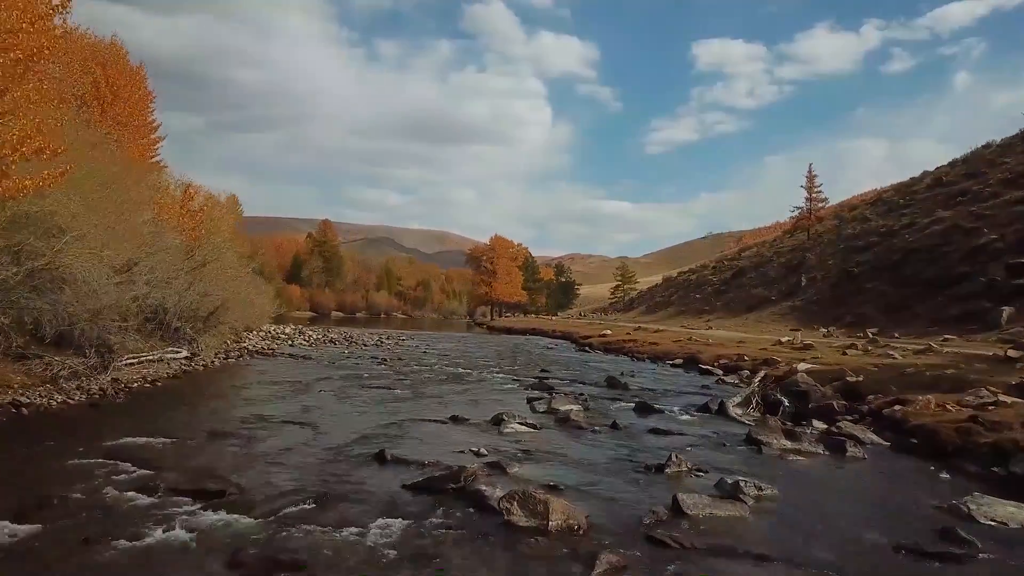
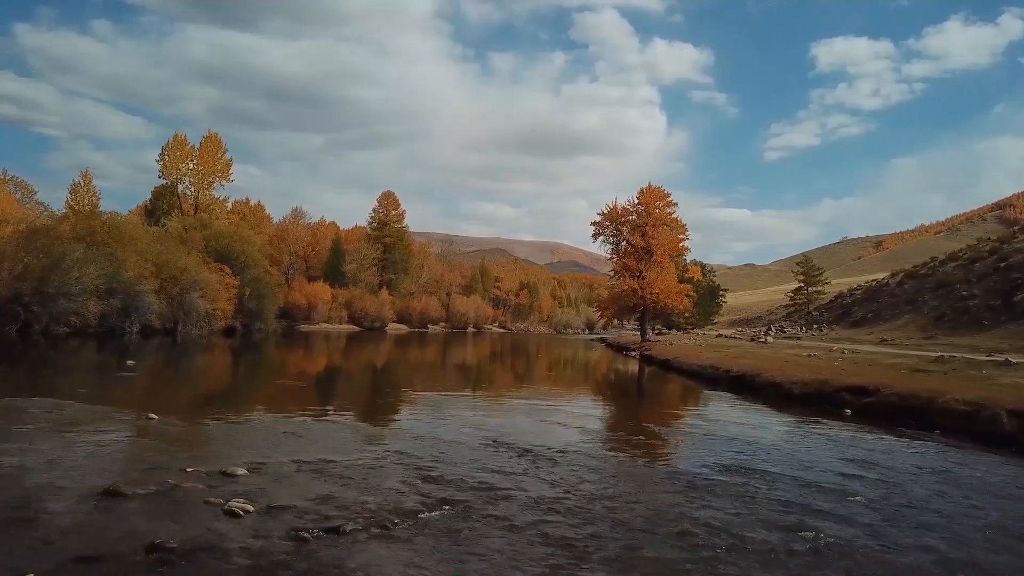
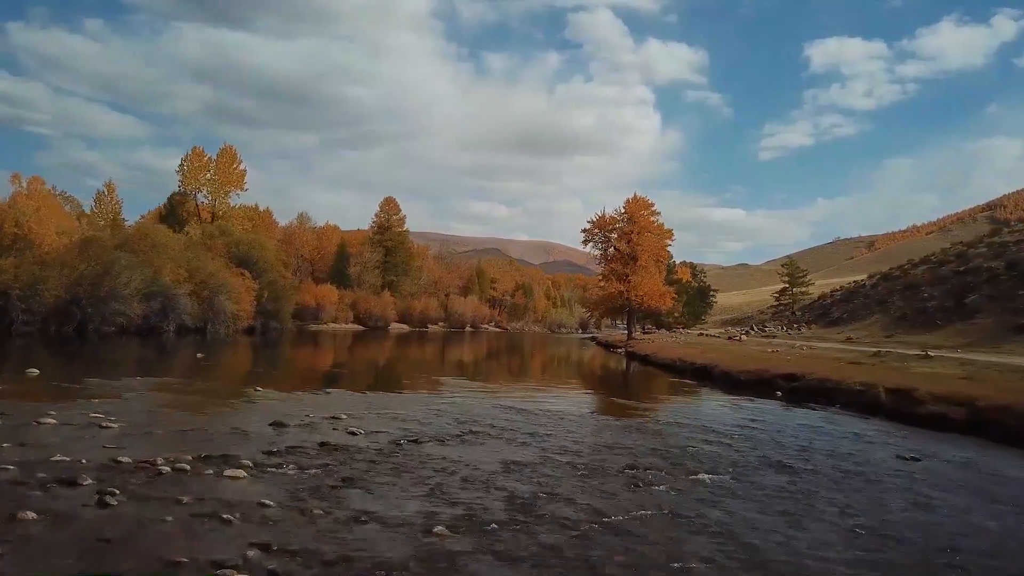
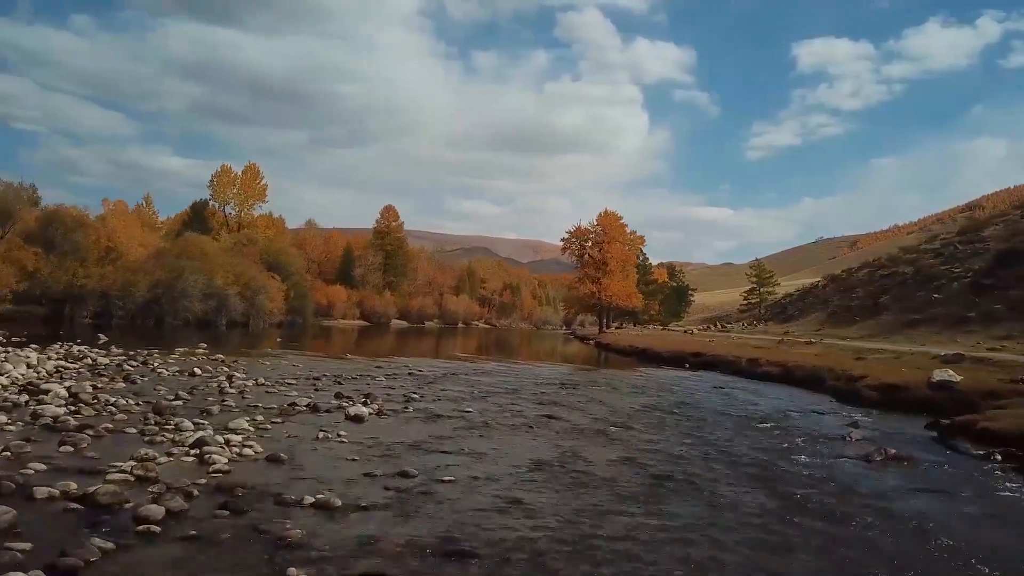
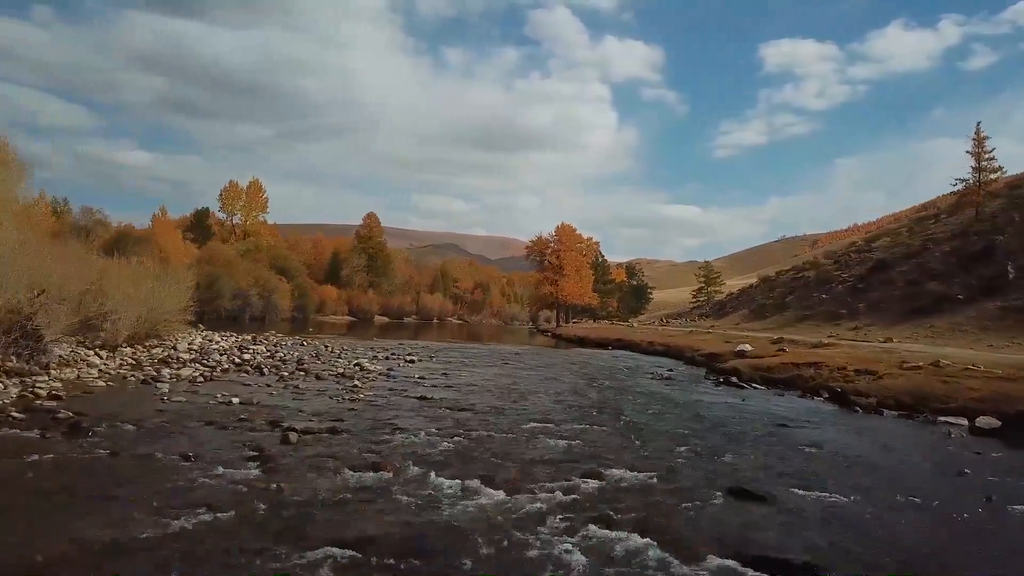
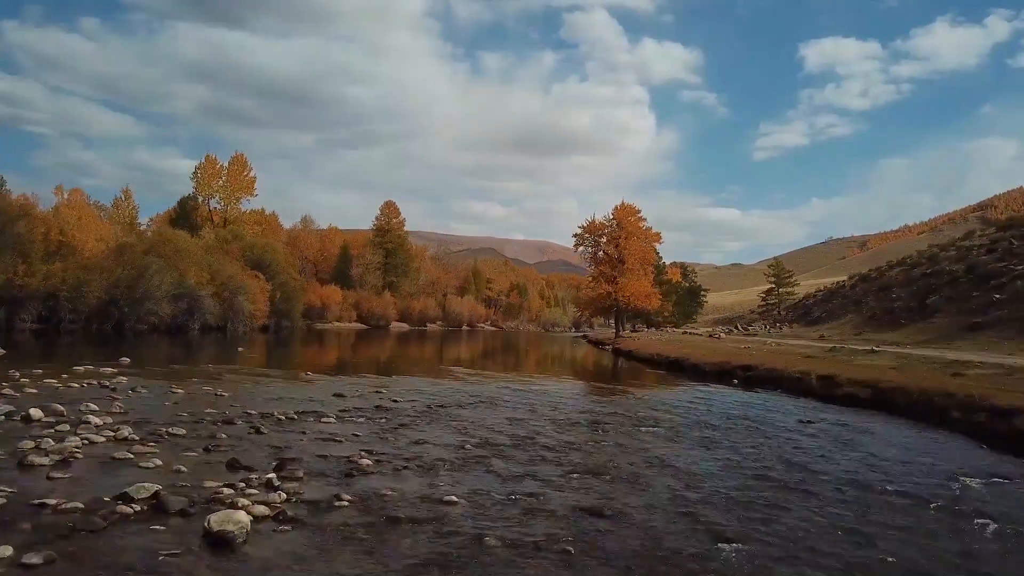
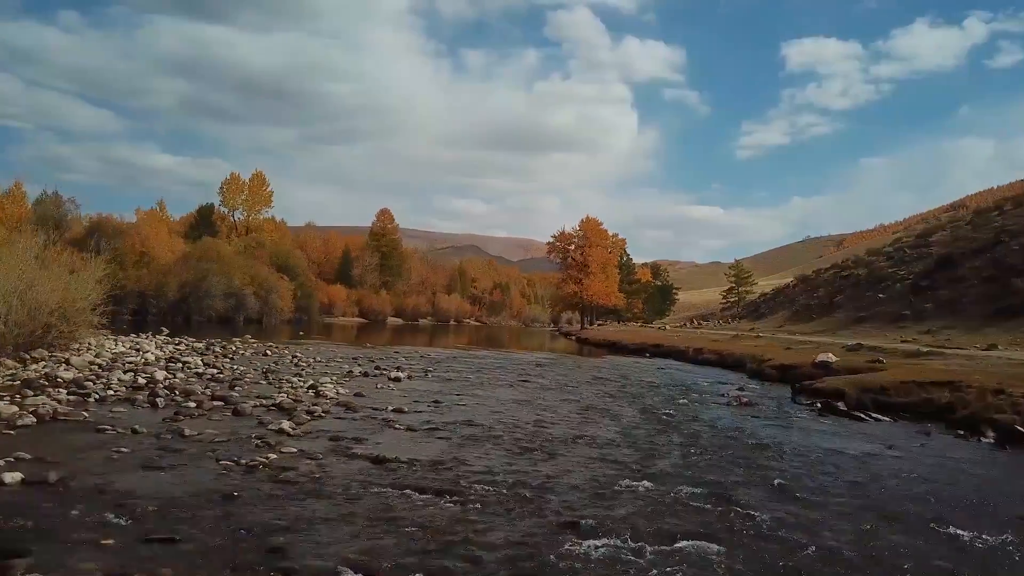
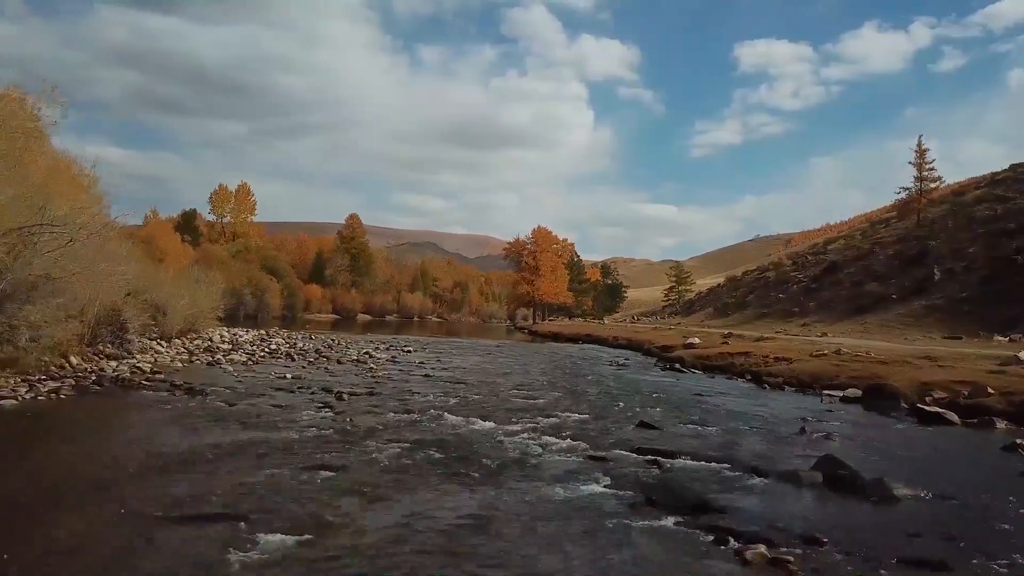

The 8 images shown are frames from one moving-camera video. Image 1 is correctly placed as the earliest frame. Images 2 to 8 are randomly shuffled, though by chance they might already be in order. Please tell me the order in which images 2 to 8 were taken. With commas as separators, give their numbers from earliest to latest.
8, 5, 7, 4, 6, 3, 2
